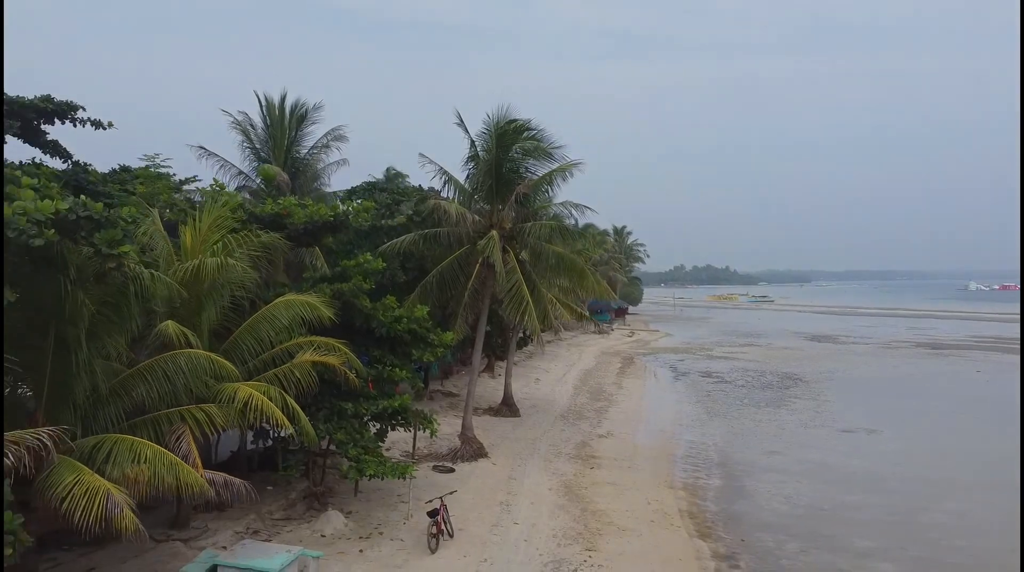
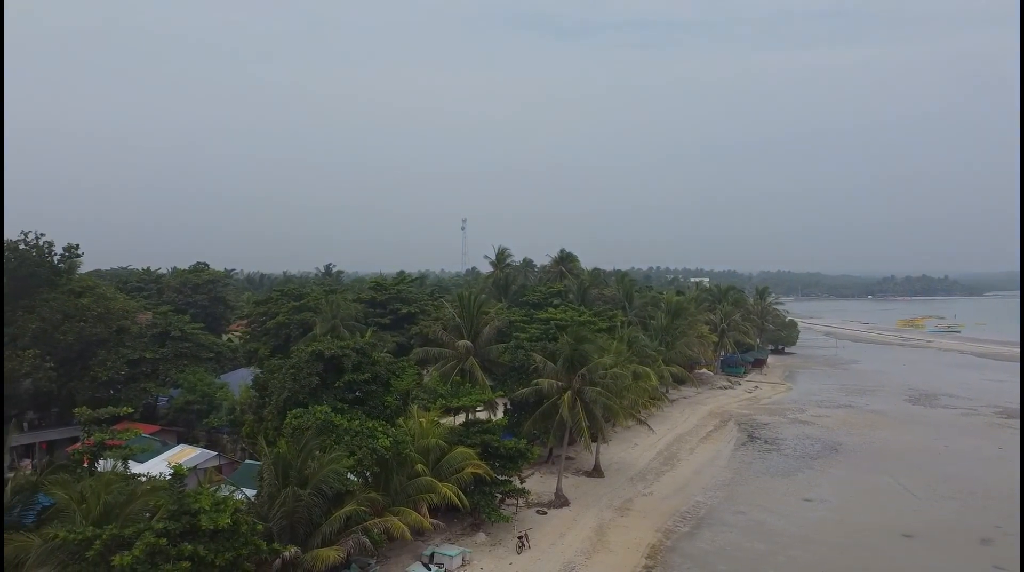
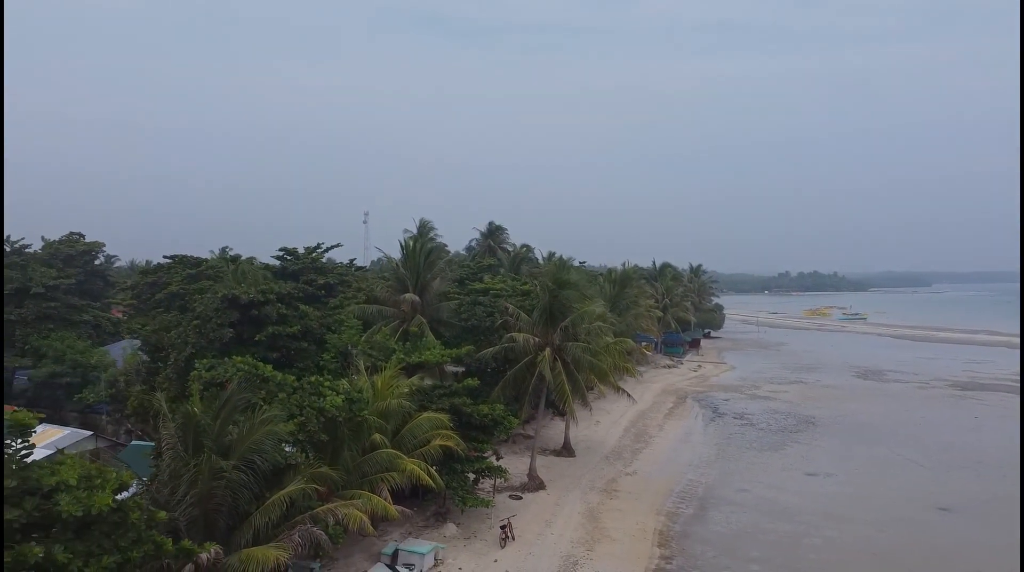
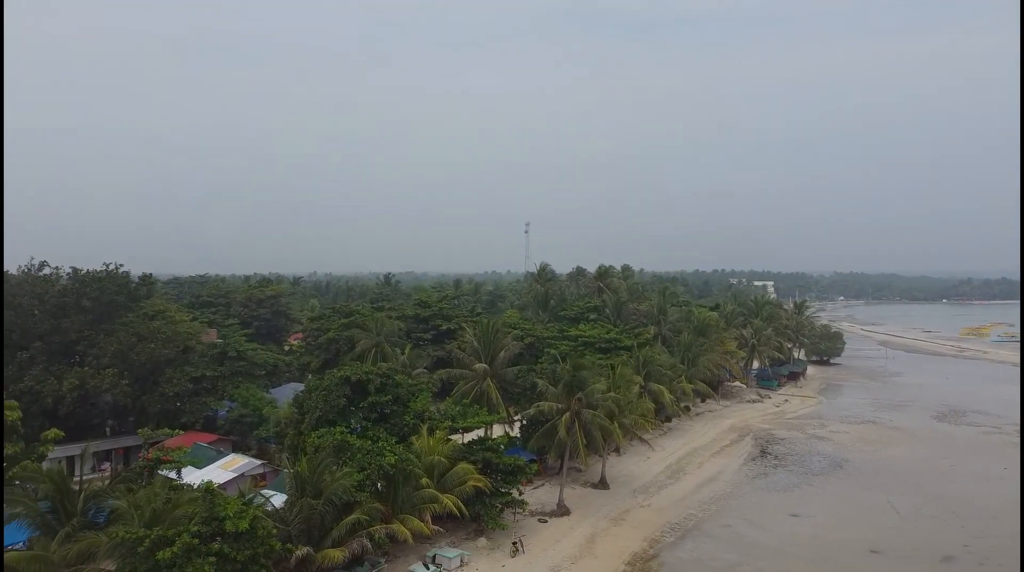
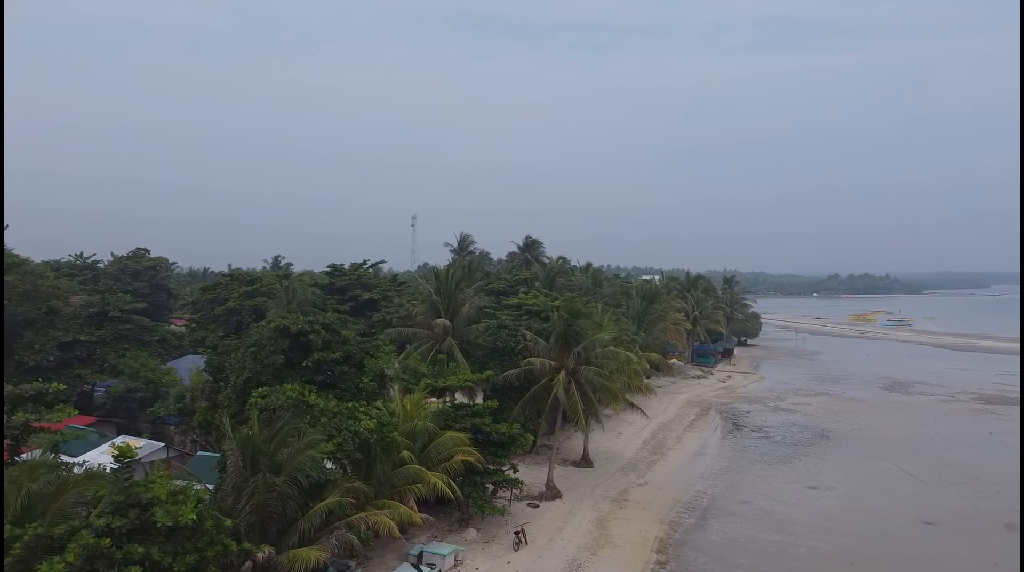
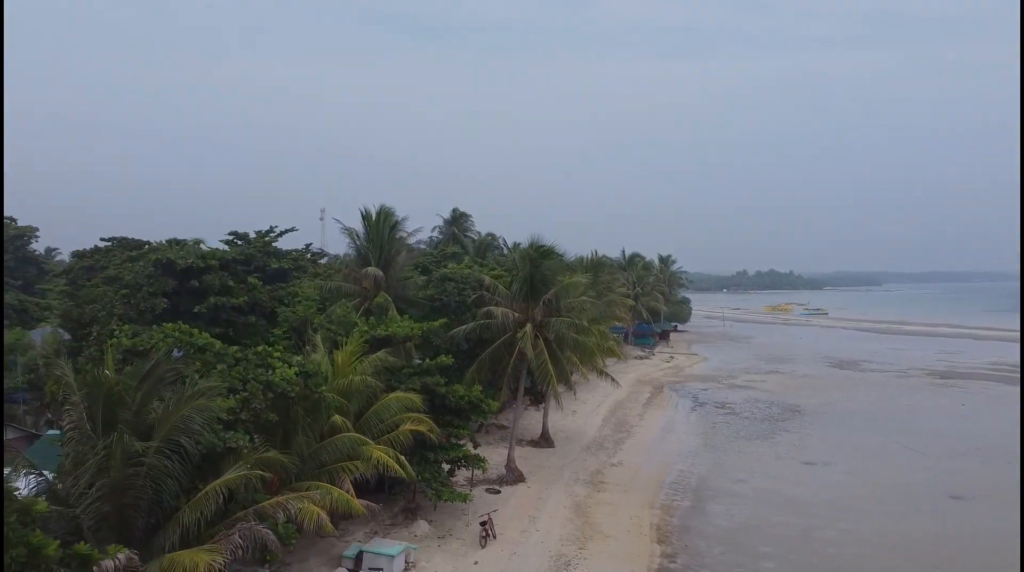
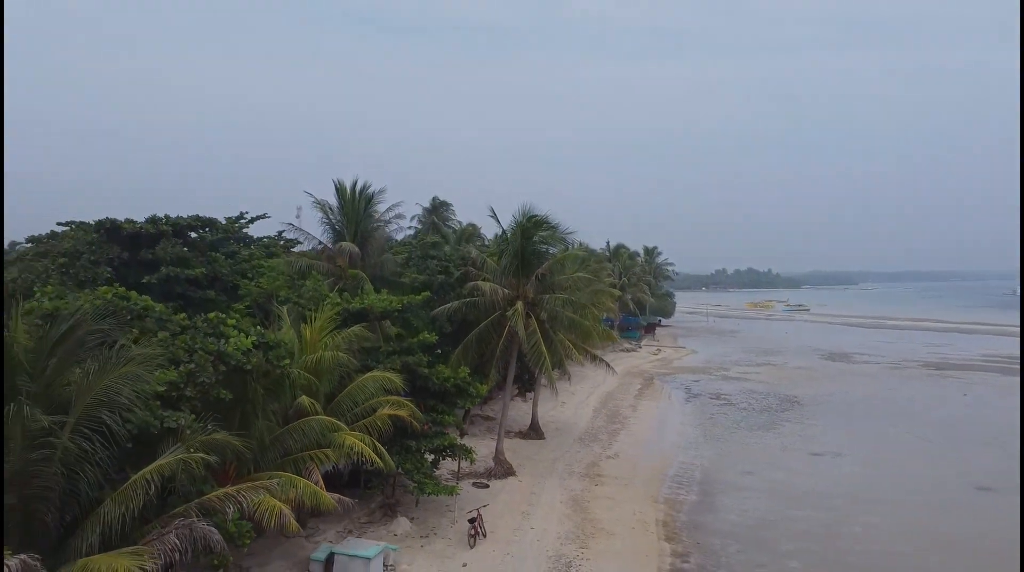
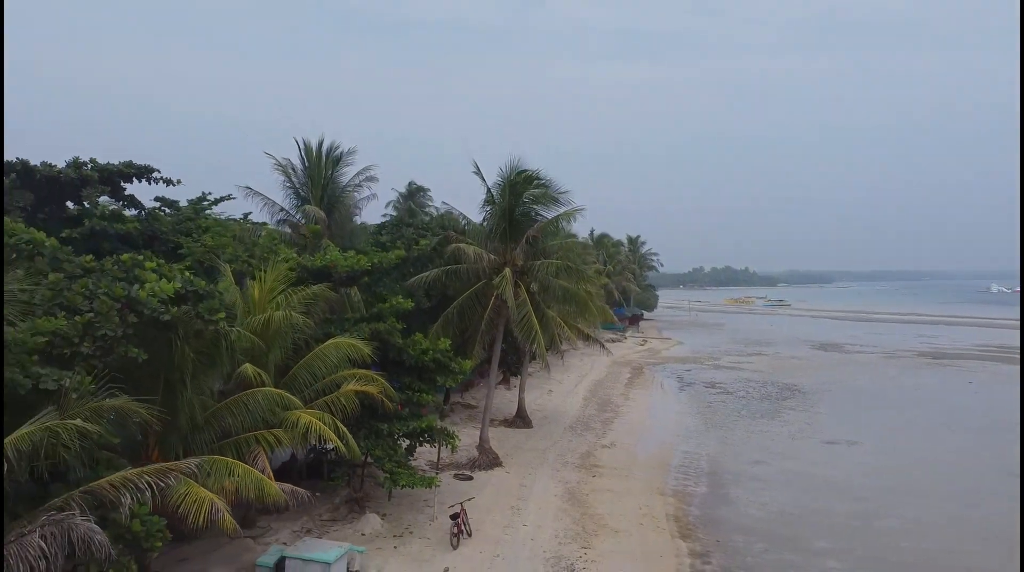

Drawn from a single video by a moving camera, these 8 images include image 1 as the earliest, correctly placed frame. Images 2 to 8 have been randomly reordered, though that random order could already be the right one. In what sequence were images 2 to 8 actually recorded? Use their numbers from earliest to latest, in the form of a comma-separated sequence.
8, 7, 6, 3, 5, 2, 4
